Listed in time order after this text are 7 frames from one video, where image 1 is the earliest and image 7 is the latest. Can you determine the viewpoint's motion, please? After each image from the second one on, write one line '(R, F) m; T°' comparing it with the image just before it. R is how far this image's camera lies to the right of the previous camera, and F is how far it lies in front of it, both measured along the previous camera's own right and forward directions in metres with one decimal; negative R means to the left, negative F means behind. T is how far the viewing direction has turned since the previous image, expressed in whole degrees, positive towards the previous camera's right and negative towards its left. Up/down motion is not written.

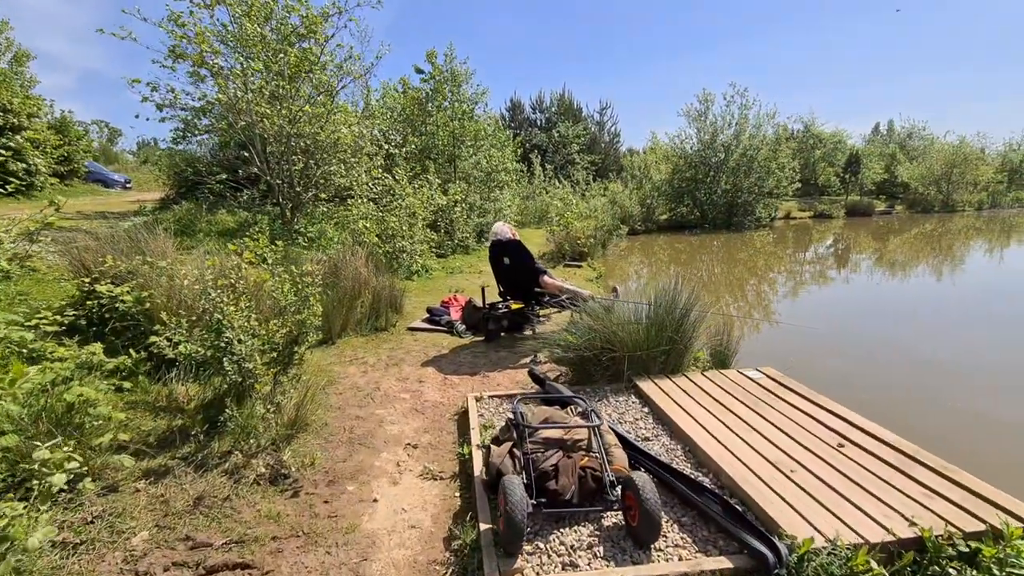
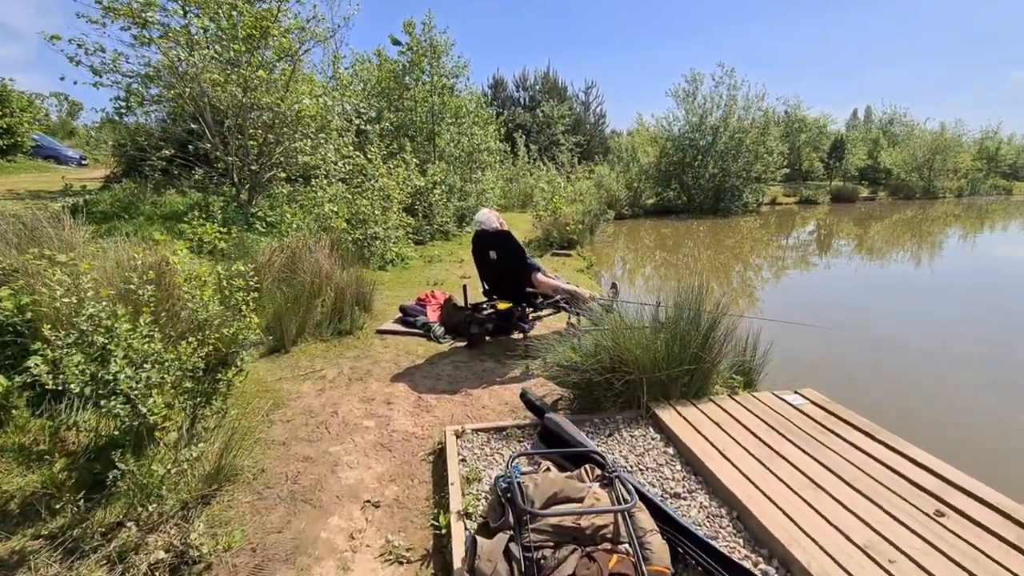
(-0.1, +0.8) m; +2°
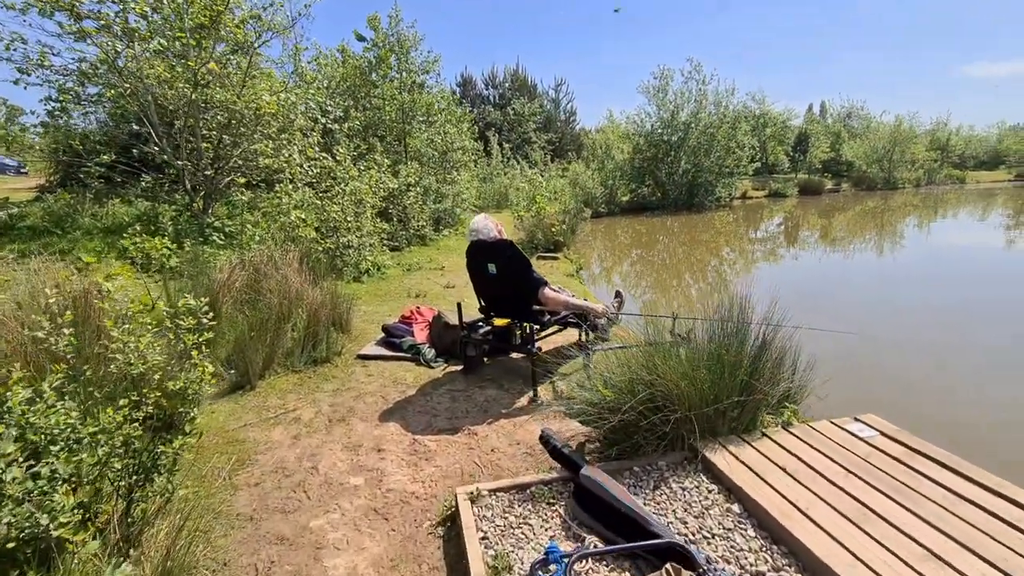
(-0.2, +0.6) m; +3°
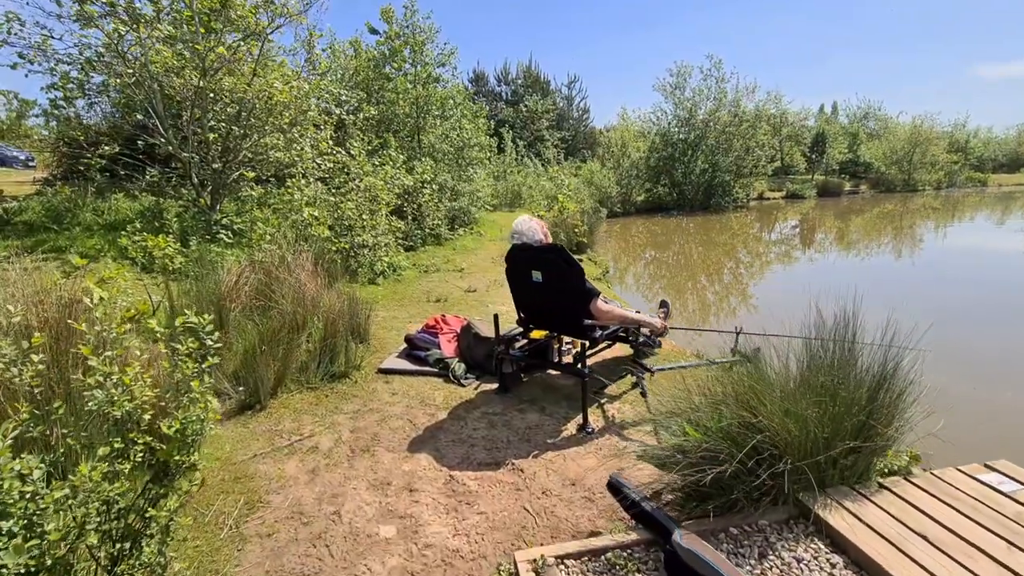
(-0.3, +0.5) m; -1°
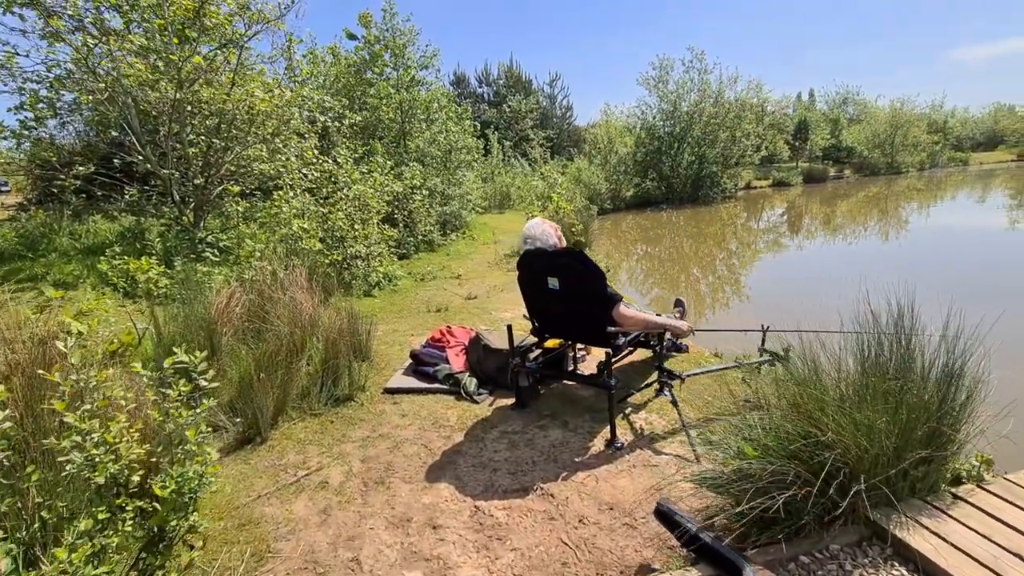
(-0.2, +0.2) m; +1°
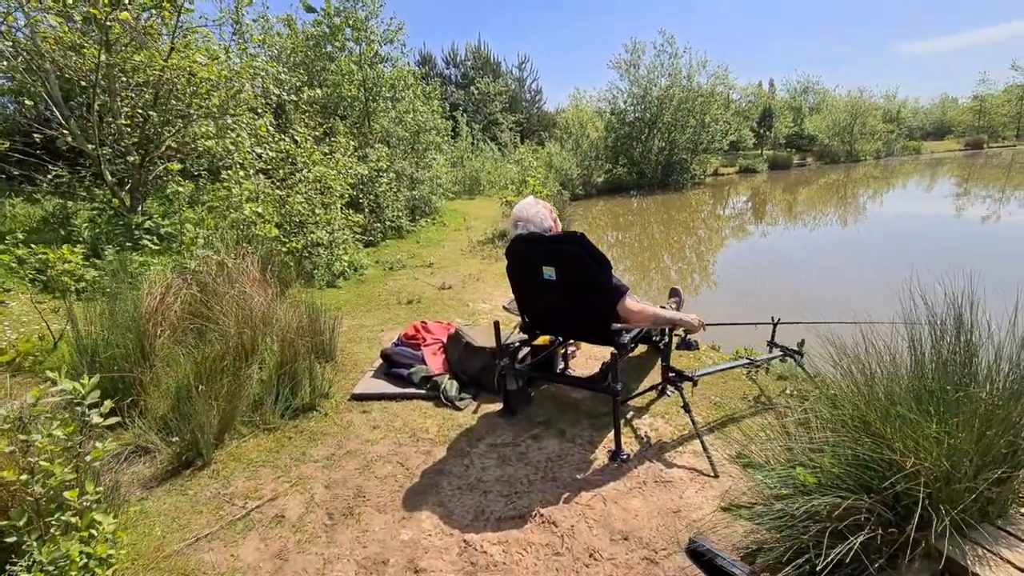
(-0.1, +0.5) m; +4°
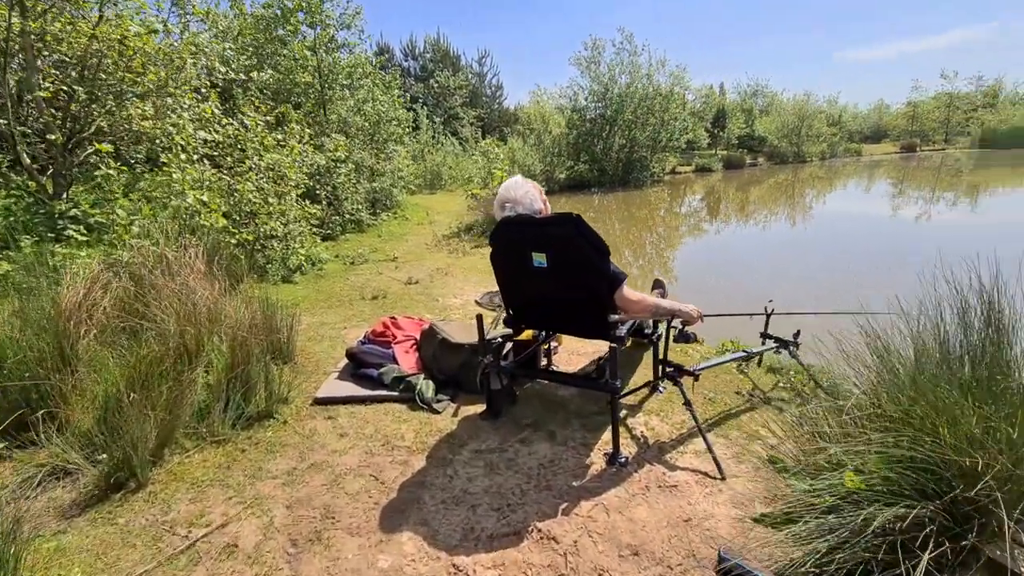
(-0.1, +0.3) m; +4°
